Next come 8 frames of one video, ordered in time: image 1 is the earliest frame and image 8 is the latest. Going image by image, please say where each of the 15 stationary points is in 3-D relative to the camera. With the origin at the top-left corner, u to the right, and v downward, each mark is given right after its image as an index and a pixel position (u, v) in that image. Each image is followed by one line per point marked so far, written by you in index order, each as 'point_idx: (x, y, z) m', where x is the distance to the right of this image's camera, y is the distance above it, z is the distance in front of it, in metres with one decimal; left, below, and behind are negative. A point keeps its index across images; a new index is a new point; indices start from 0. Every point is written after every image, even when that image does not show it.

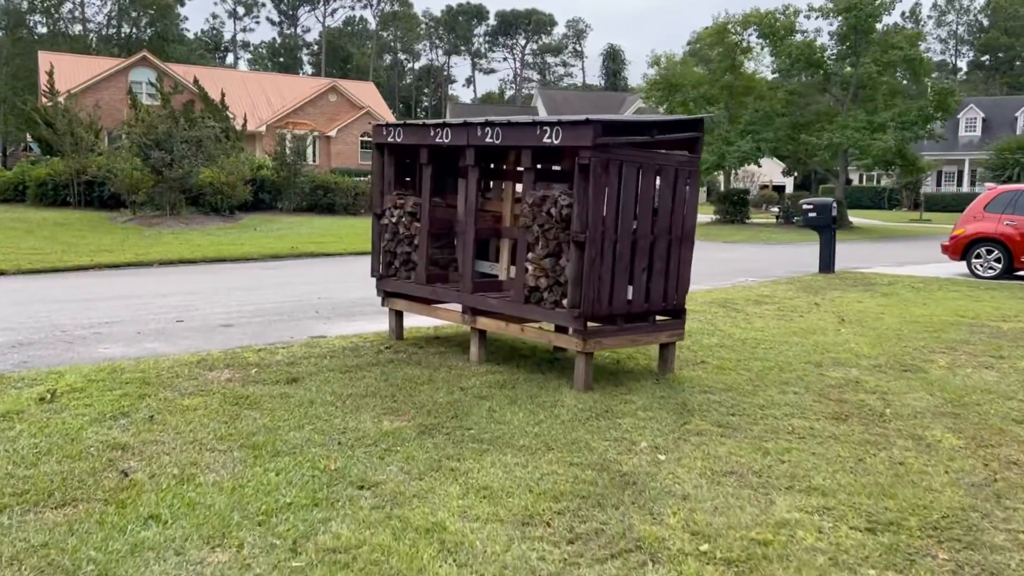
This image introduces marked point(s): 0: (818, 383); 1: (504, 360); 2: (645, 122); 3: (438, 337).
0: (+2.6, -0.8, +7.2) m
1: (0.0, -0.7, +7.5) m
2: (+1.0, +1.3, +6.5) m
3: (-0.7, -0.5, +8.3) m
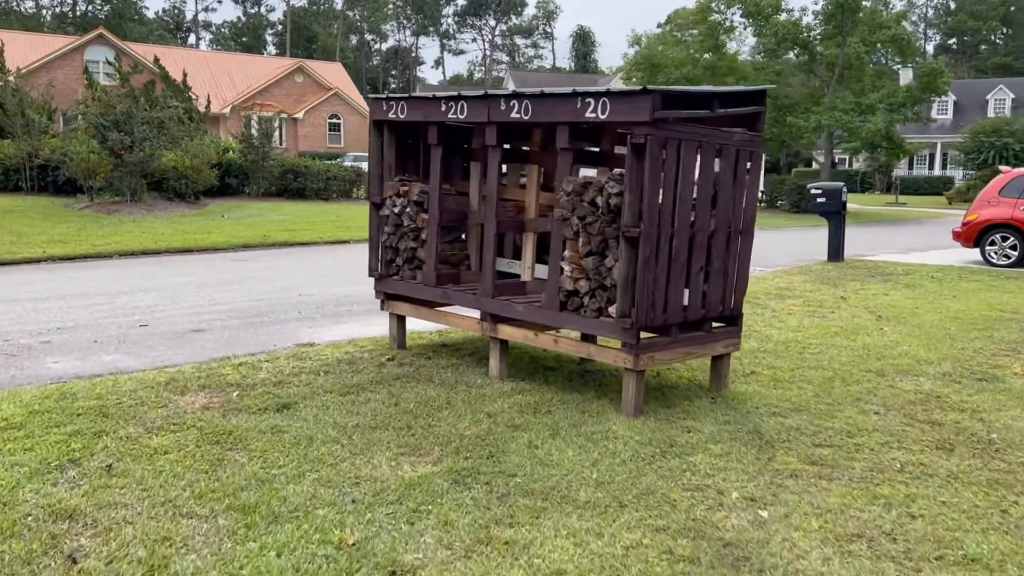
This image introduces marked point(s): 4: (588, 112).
0: (+2.8, -0.8, +6.2) m
1: (+0.1, -0.7, +6.4) m
2: (+1.2, +1.2, +5.4) m
3: (-0.6, -0.5, +7.2) m
4: (+0.5, +1.1, +5.3) m
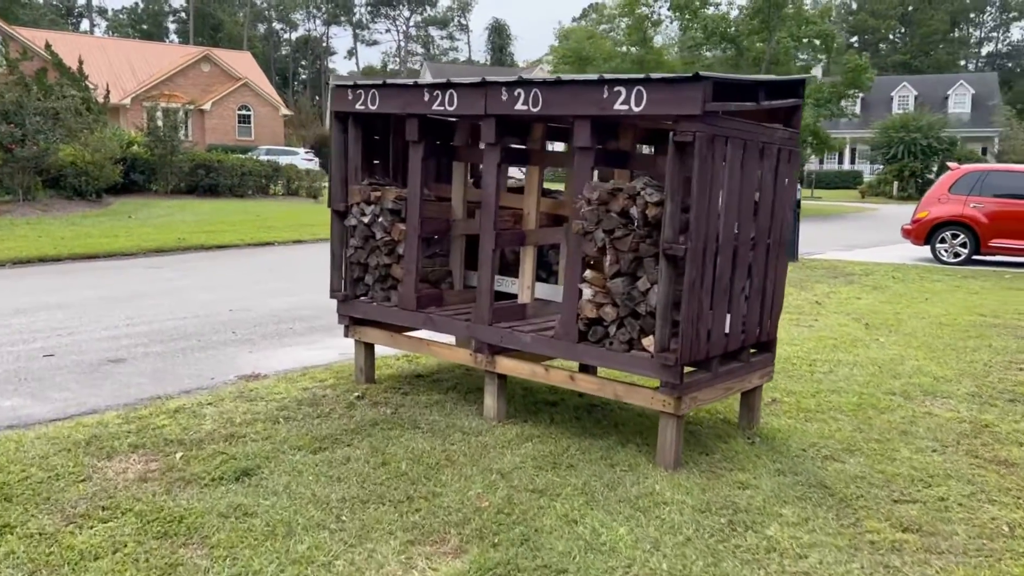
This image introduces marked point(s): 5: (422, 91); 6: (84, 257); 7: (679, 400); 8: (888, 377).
0: (+2.8, -0.9, +5.5) m
1: (+0.1, -0.8, +5.4) m
2: (+1.3, +1.1, +4.6) m
3: (-0.6, -0.7, +6.2) m
4: (+0.5, +1.0, +4.4) m
5: (-0.5, +1.2, +5.2) m
6: (-6.9, +0.5, +13.8) m
7: (+0.9, -0.6, +4.5) m
8: (+3.1, -0.7, +7.0) m
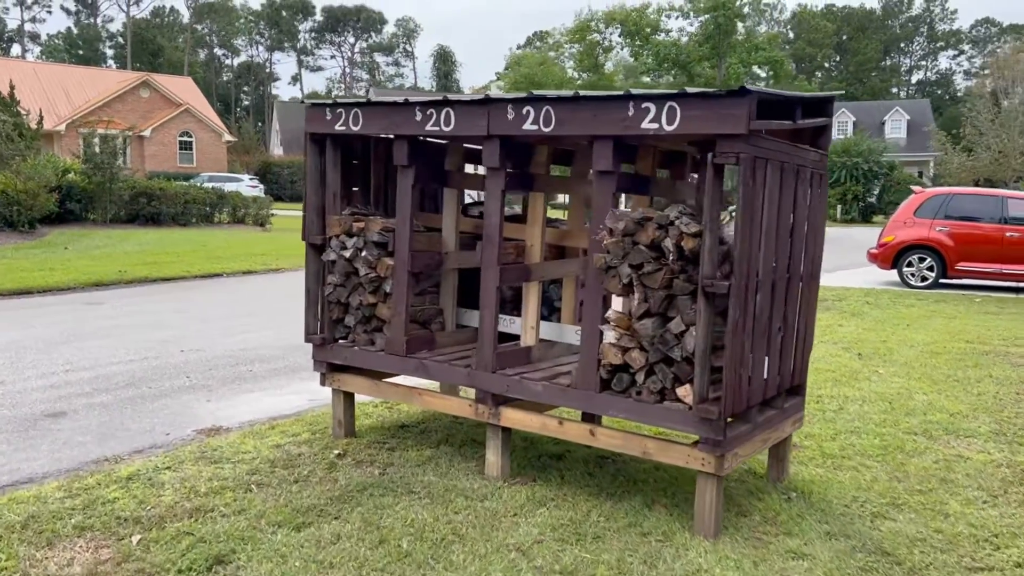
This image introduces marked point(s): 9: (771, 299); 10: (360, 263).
0: (+2.8, -1.1, +5.1) m
1: (+0.2, -1.1, +4.8) m
2: (+1.3, +0.9, +4.1) m
3: (-0.7, -0.9, +5.5) m
4: (+0.6, +0.8, +3.9) m
5: (-0.5, +1.0, +4.6) m
6: (-7.4, -0.1, +12.8) m
7: (+1.0, -0.8, +3.9) m
8: (+3.0, -1.0, +6.6) m
9: (+1.3, -0.1, +4.2) m
10: (-0.9, +0.1, +5.0) m
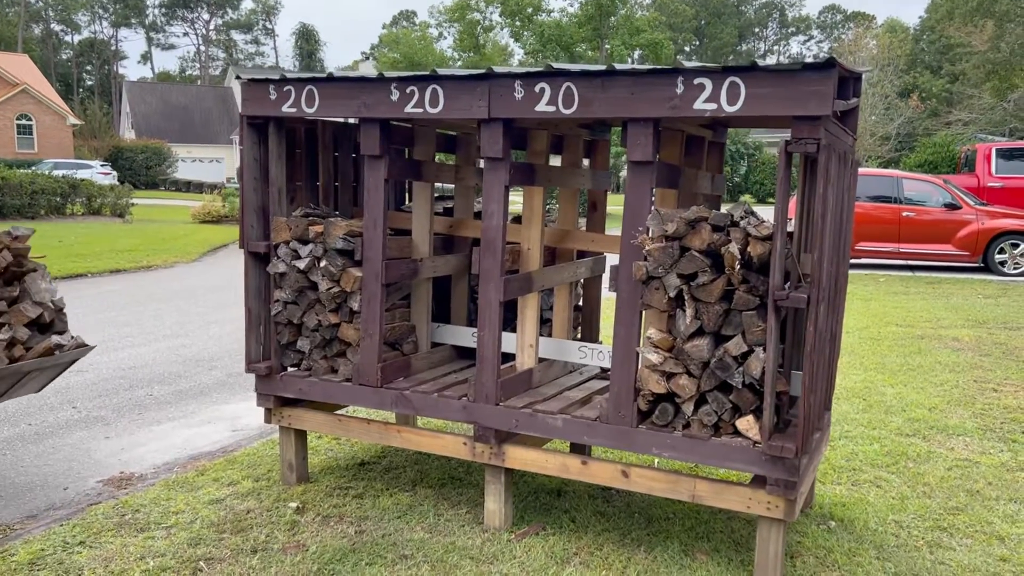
0: (+2.7, -1.1, +4.7) m
1: (+0.2, -1.1, +4.1) m
2: (+1.4, +0.9, +3.5) m
3: (-0.8, -1.0, +4.7) m
4: (+0.7, +0.7, +3.2) m
5: (-0.6, +0.9, +3.8) m
6: (-8.6, -0.2, +10.8) m
7: (+1.1, -0.8, +3.3) m
8: (+2.7, -0.9, +6.3) m
9: (+1.3, -0.1, +3.6) m
10: (-0.9, +0.1, +4.1) m
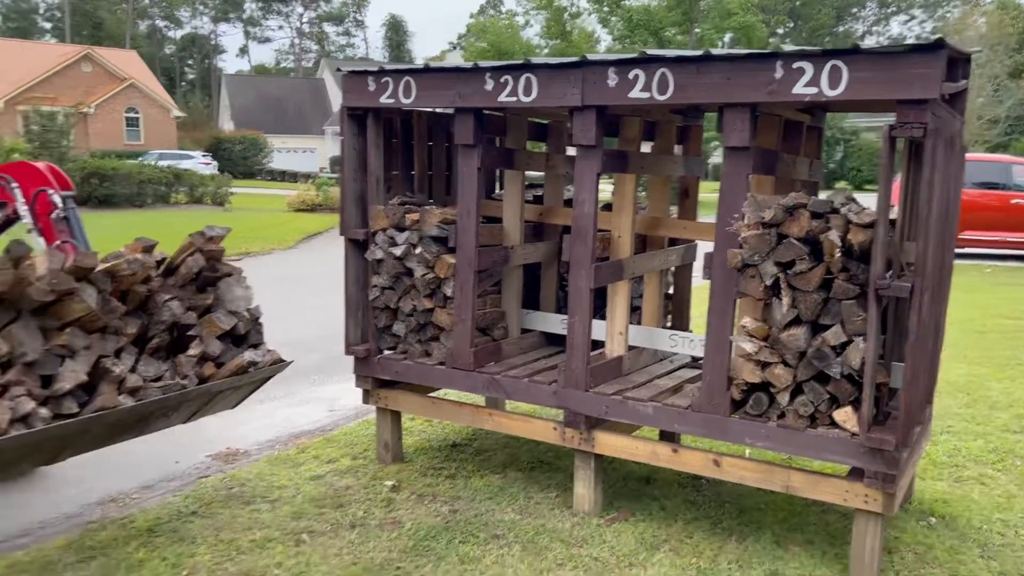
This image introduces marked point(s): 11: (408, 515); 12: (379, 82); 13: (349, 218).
0: (+3.2, -1.0, +4.5) m
1: (+0.6, -1.0, +4.1) m
2: (+1.8, +0.9, +3.4) m
3: (-0.3, -0.9, +4.8) m
4: (+1.1, +0.7, +3.1) m
5: (-0.1, +1.0, +3.8) m
6: (-7.4, 0.0, +11.6) m
7: (+1.4, -0.8, +3.2) m
8: (+3.4, -0.8, +6.0) m
9: (+1.7, 0.0, +3.5) m
10: (-0.5, +0.1, +4.2) m
11: (-0.5, -1.1, +4.0) m
12: (-0.6, +1.0, +4.1) m
13: (-0.8, +0.4, +4.3) m
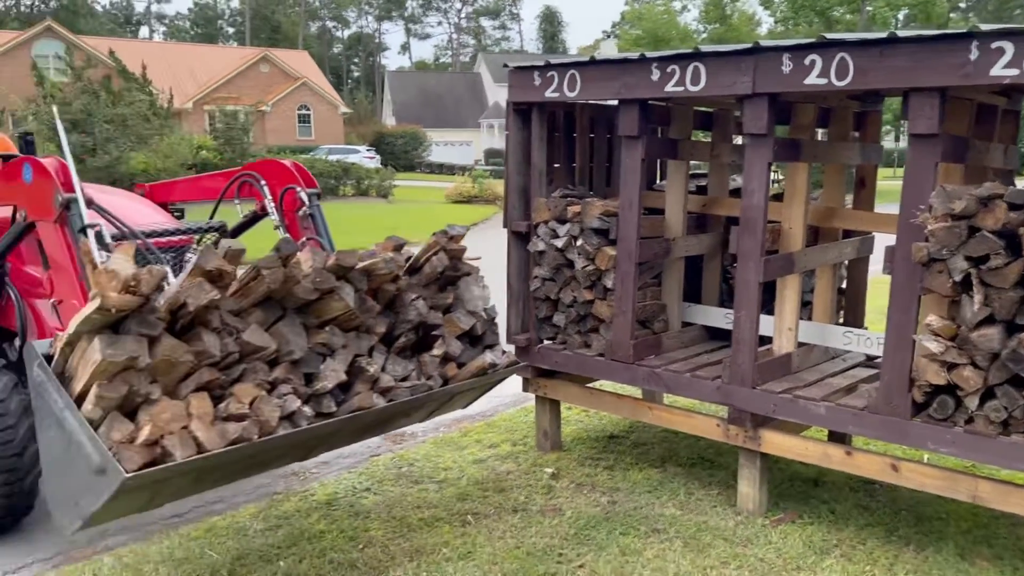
0: (+4.0, -1.0, +3.9) m
1: (+1.4, -1.0, +4.0) m
2: (+2.4, +0.9, +3.0) m
3: (+0.6, -0.9, +4.8) m
4: (+1.7, +0.8, +2.9) m
5: (+0.6, +1.0, +3.8) m
6: (-5.2, +0.2, +12.8) m
7: (+2.0, -0.8, +3.0) m
8: (+4.4, -0.8, +5.4) m
9: (+2.4, 0.0, +3.2) m
10: (+0.3, +0.2, +4.2) m
11: (+0.3, -1.0, +4.0) m
12: (+0.2, +1.0, +4.2) m
13: (0.0, +0.4, +4.4) m
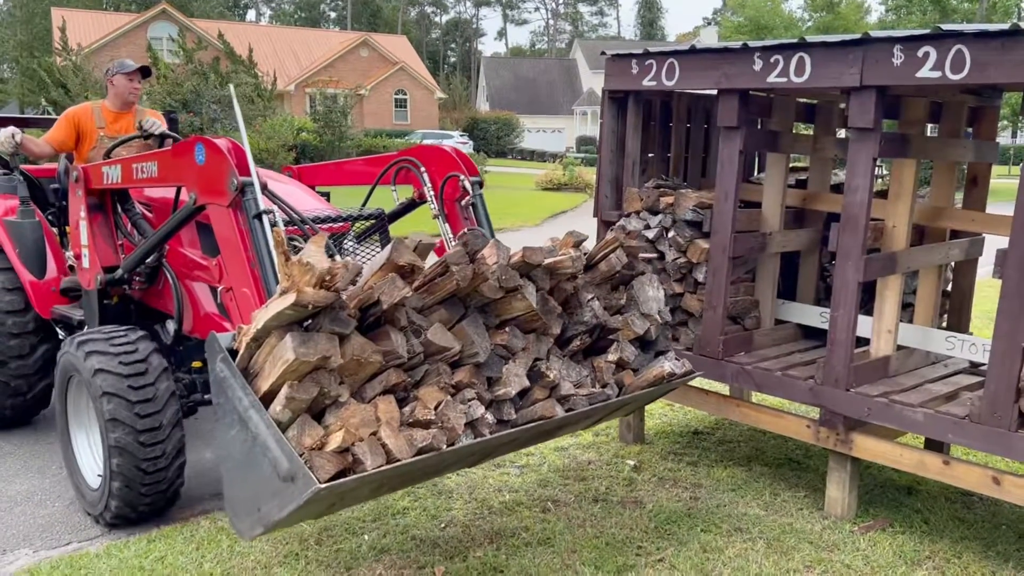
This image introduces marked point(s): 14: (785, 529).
0: (+4.4, -1.2, +3.5) m
1: (+1.7, -1.0, +3.8) m
2: (+2.8, +0.9, +2.7) m
3: (+1.1, -0.9, +4.7) m
4: (+2.0, +0.7, +2.7) m
5: (+1.0, +1.0, +3.7) m
6: (-3.8, +0.6, +13.2) m
7: (+2.3, -0.8, +2.8) m
8: (+4.9, -0.9, +4.9) m
9: (+2.7, -0.1, +2.9) m
10: (+0.8, +0.2, +4.2) m
11: (+0.6, -1.0, +4.0) m
12: (+0.6, +1.1, +4.1) m
13: (+0.5, +0.5, +4.4) m
14: (+1.2, -1.0, +3.7) m
